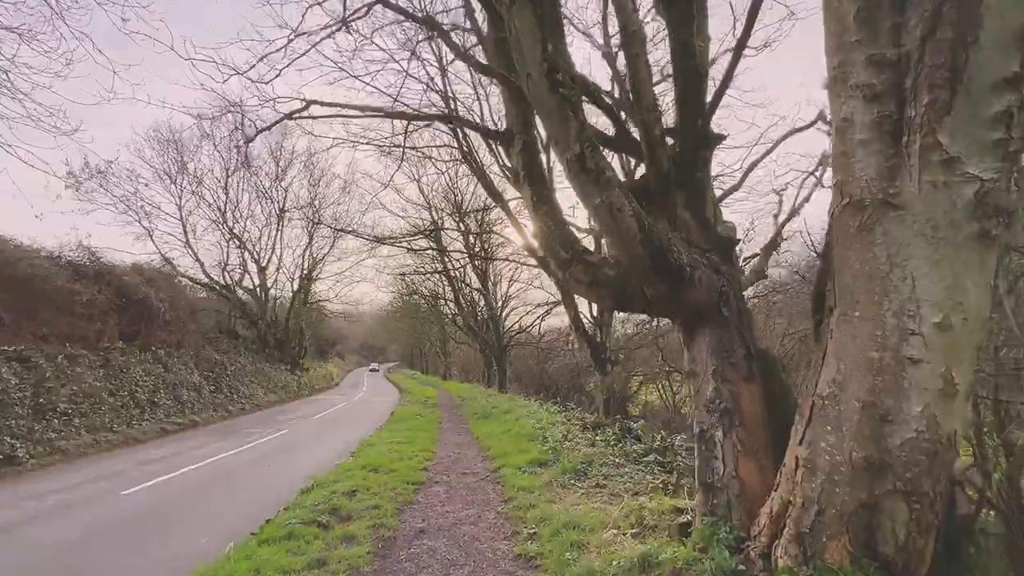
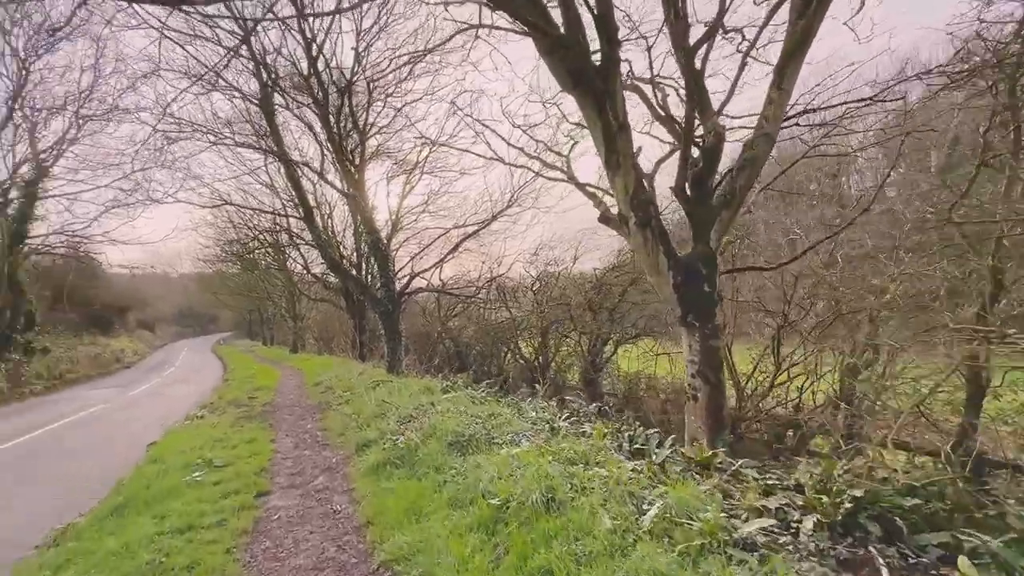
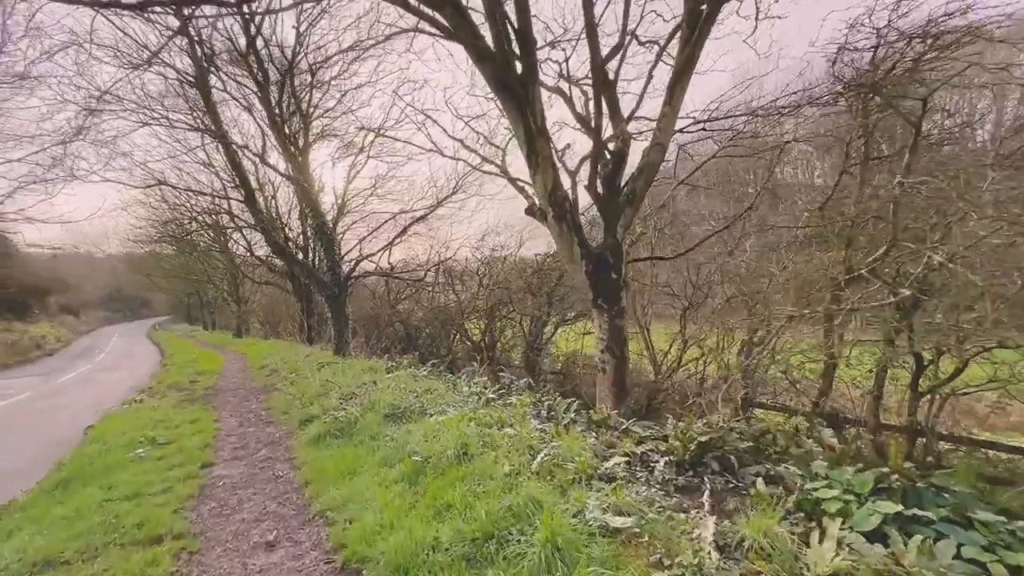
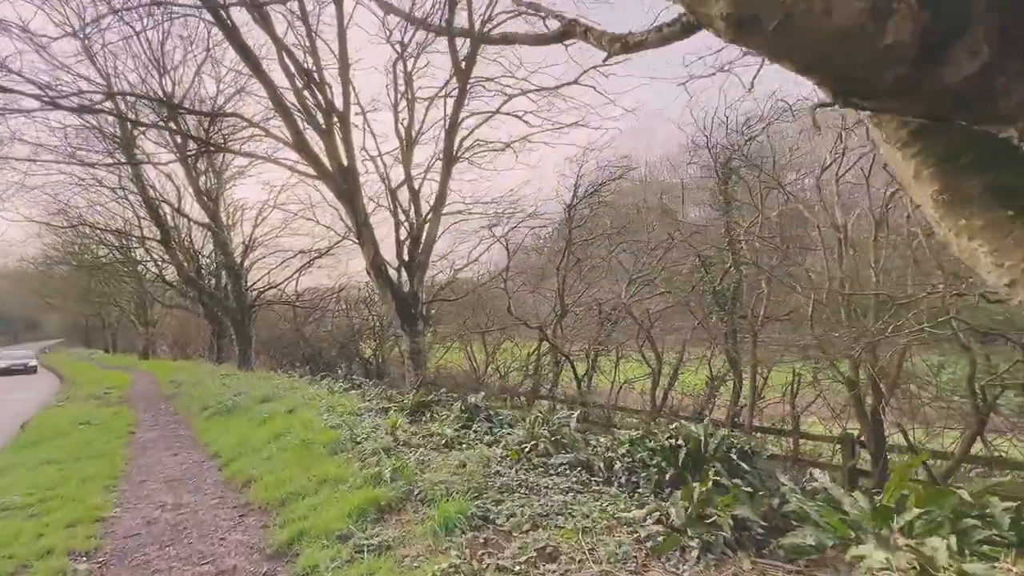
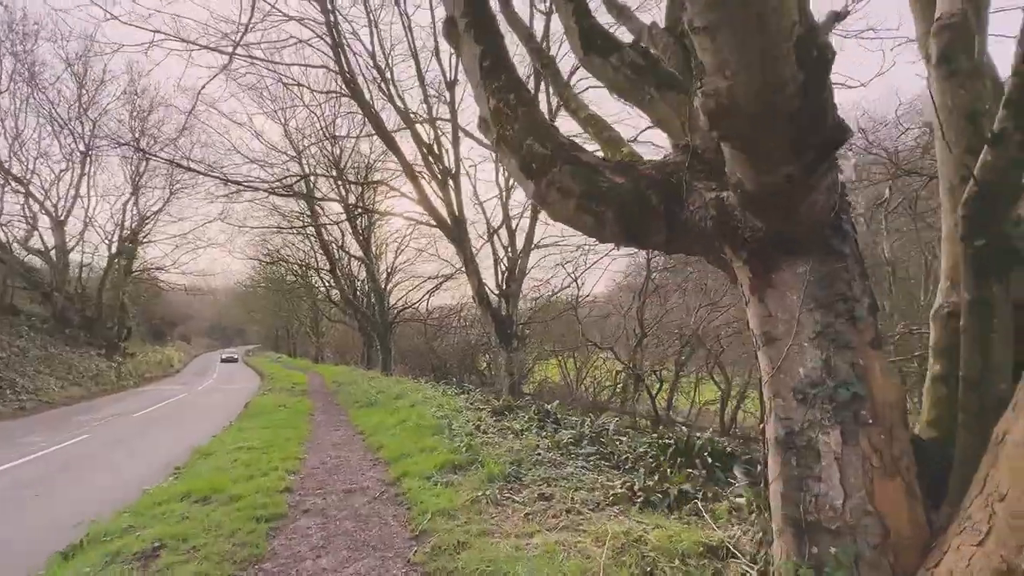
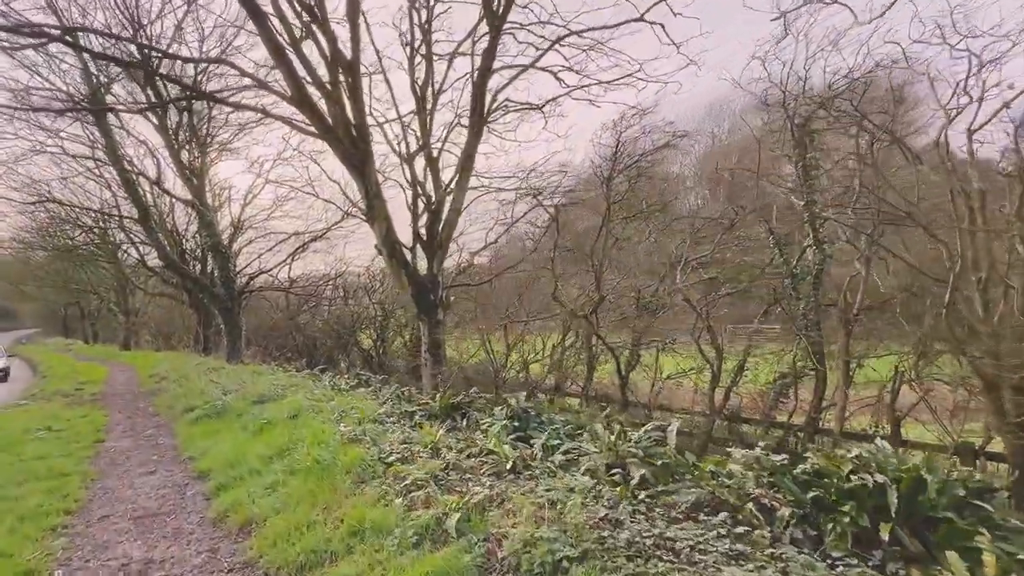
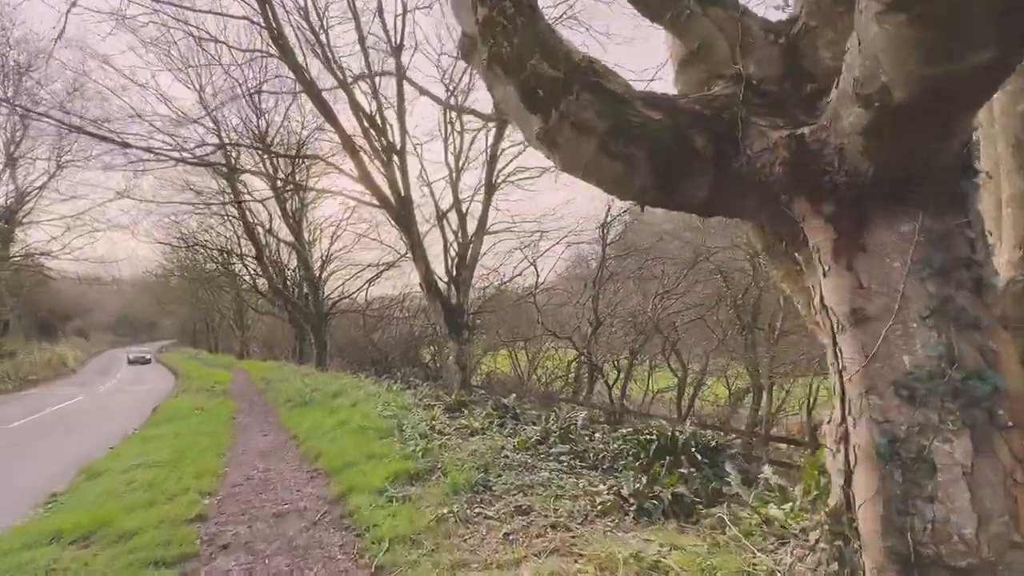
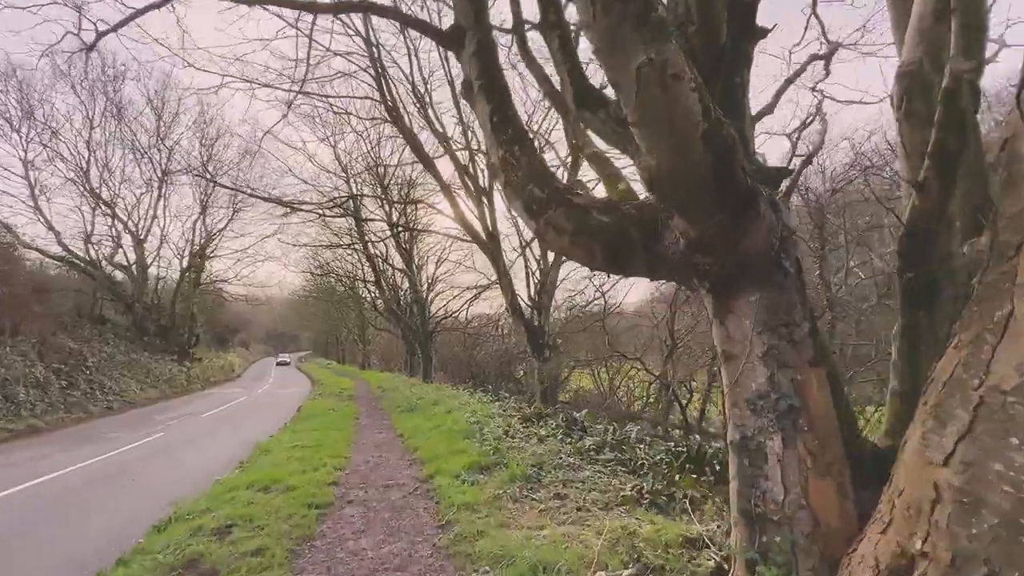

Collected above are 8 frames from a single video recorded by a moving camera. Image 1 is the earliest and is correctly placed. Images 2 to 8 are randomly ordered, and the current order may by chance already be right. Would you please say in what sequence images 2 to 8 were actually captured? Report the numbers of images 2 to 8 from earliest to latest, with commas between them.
8, 5, 7, 4, 6, 3, 2
